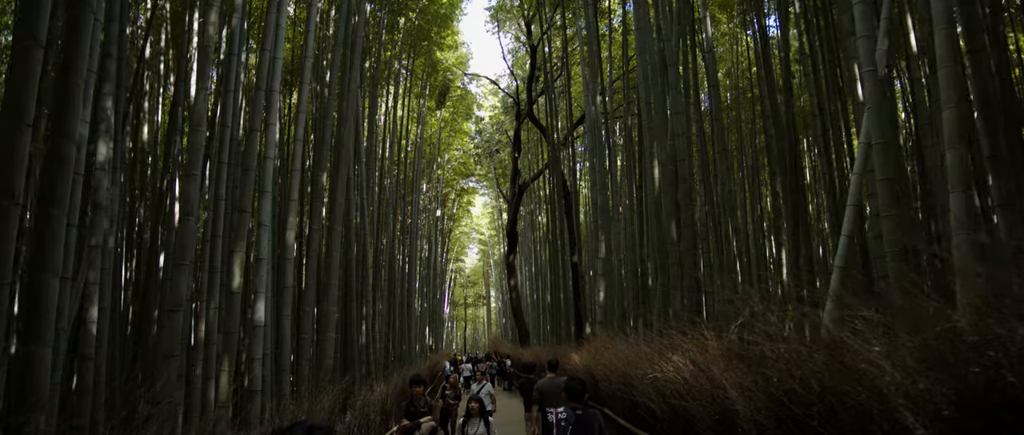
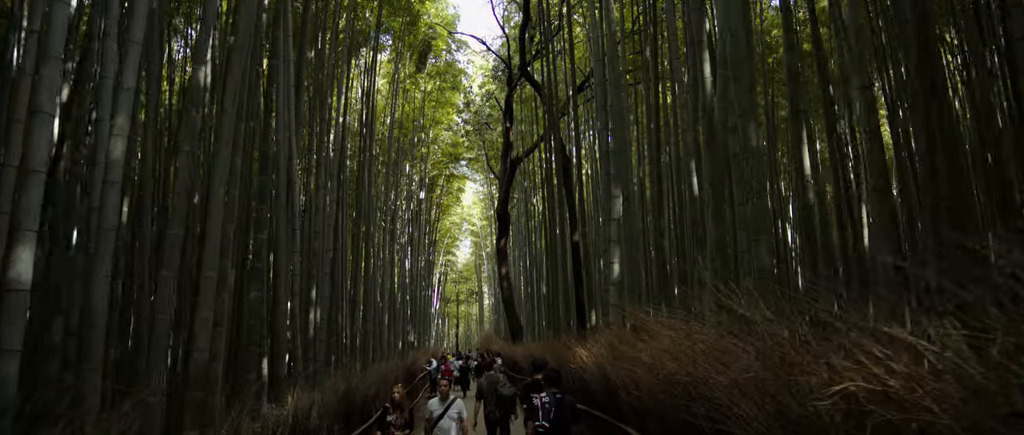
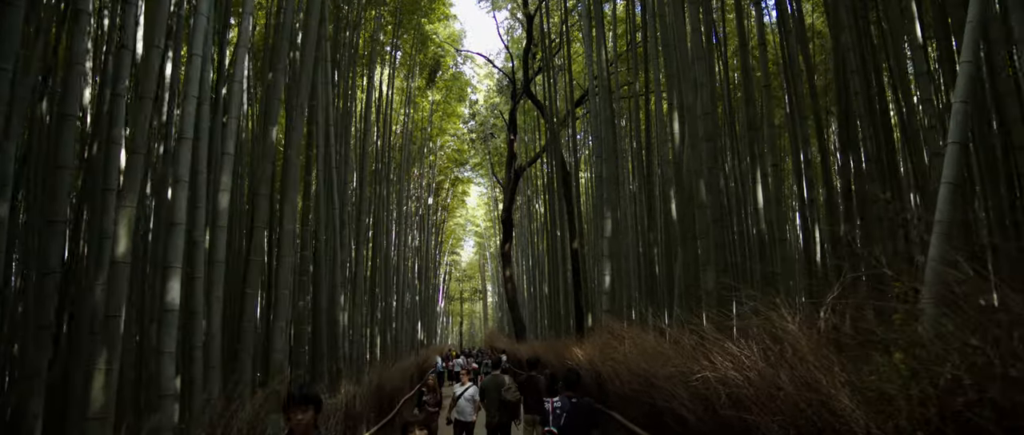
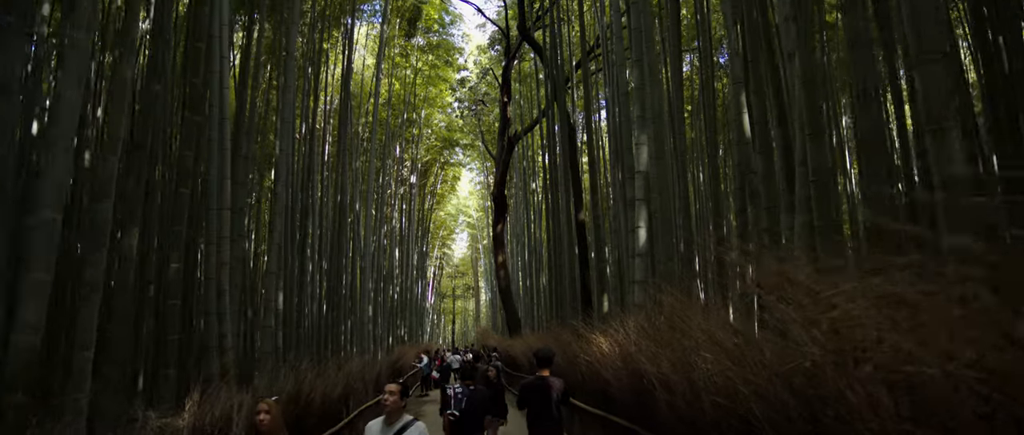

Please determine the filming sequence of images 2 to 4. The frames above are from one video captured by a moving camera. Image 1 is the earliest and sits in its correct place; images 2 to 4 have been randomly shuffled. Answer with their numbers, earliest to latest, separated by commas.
3, 2, 4
